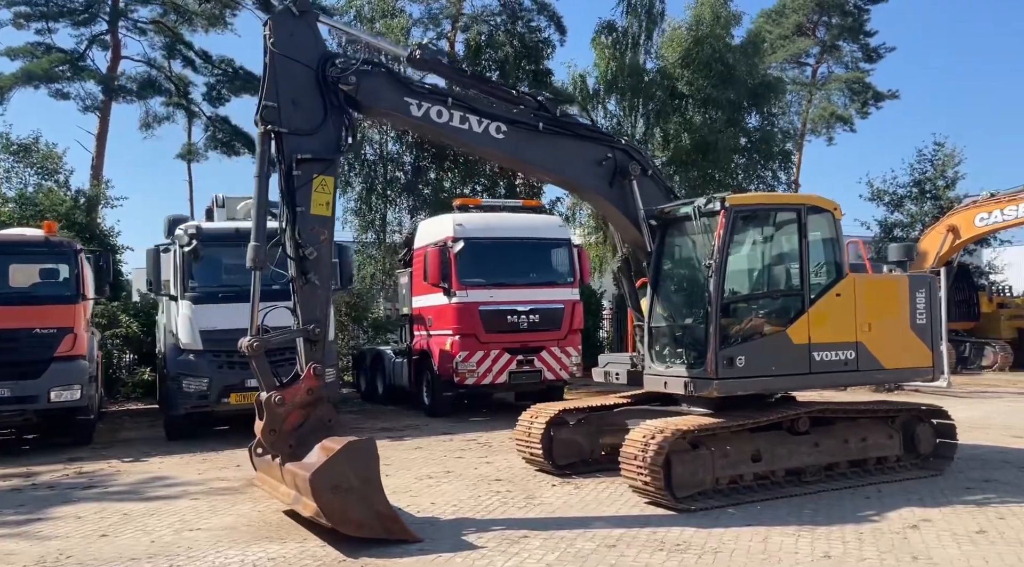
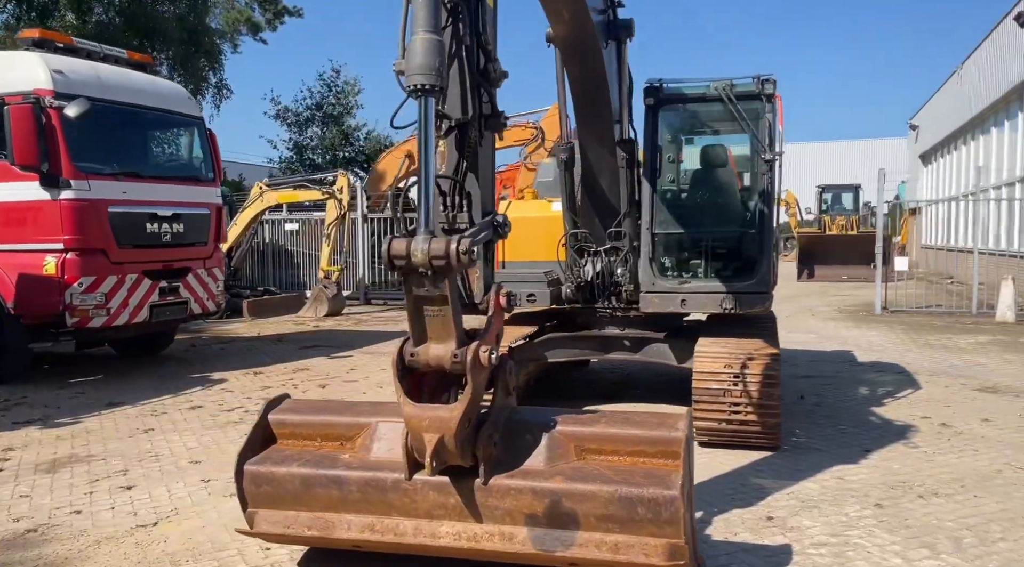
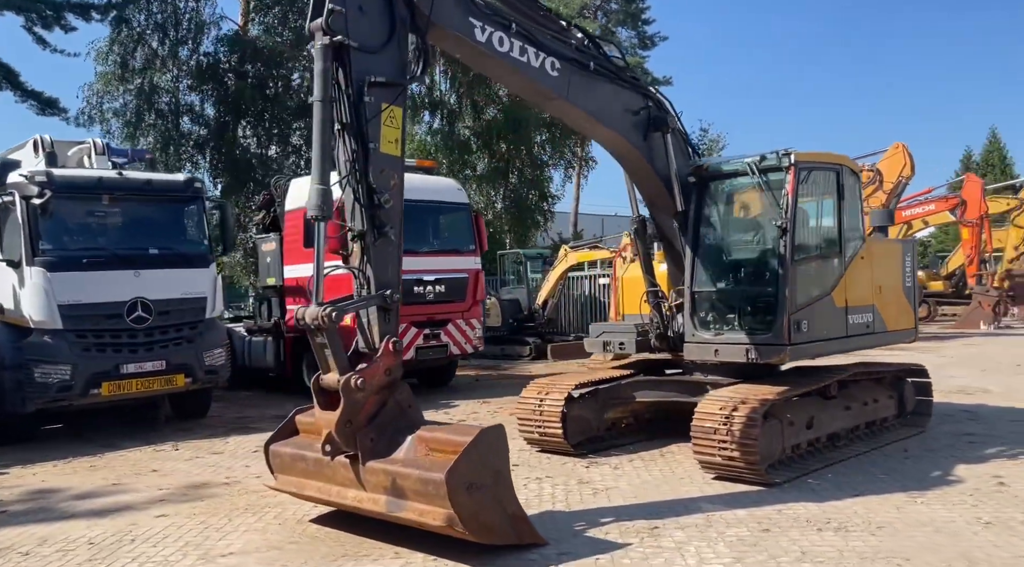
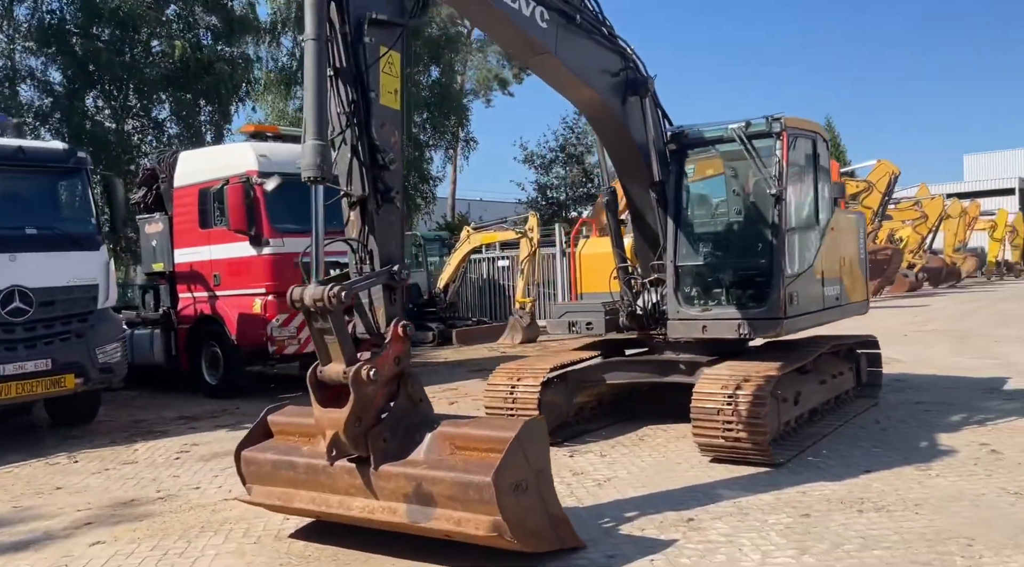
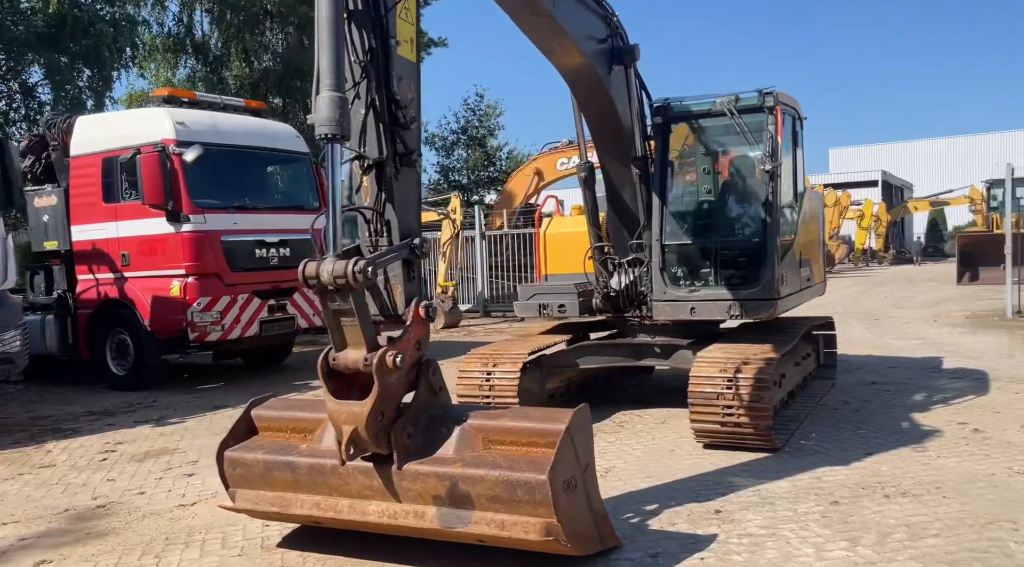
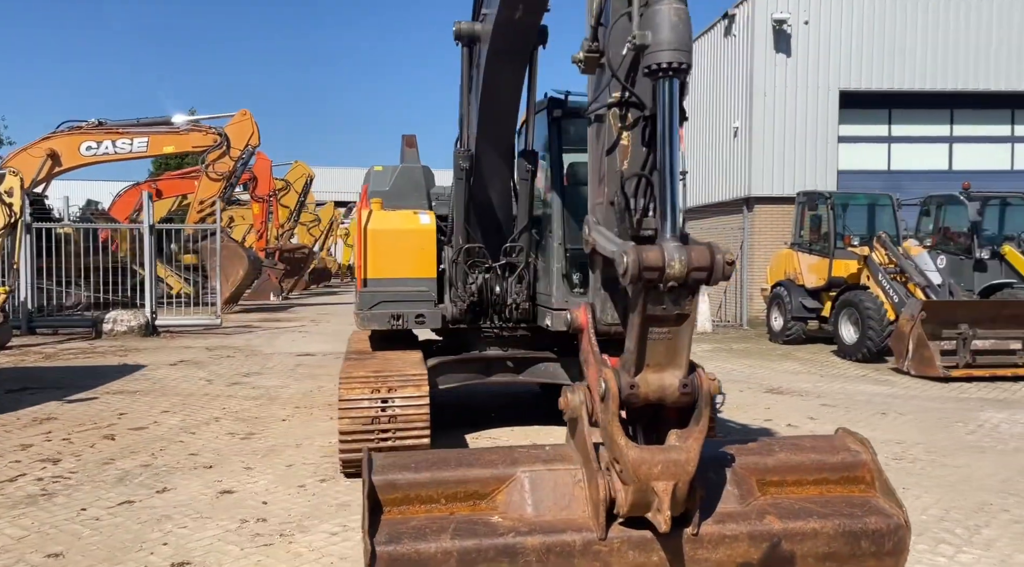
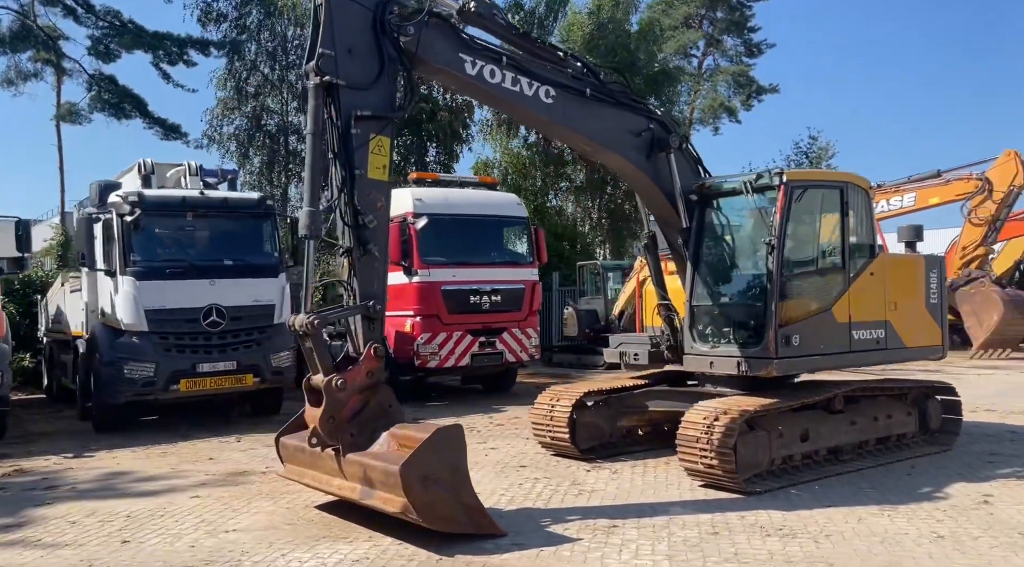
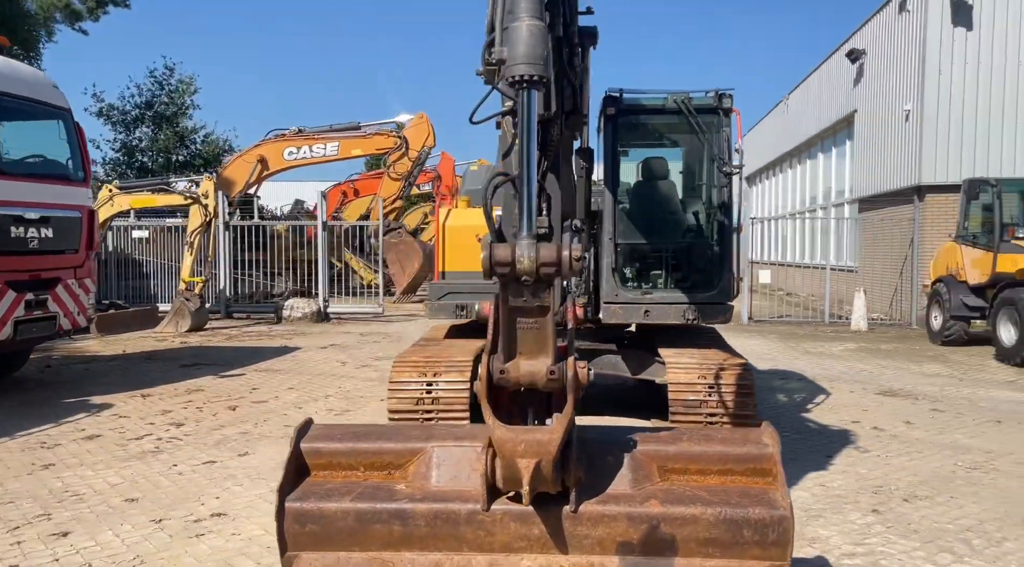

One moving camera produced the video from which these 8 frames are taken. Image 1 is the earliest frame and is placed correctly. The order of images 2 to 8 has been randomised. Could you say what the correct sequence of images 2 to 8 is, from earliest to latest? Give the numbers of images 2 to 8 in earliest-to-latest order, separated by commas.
7, 3, 4, 5, 2, 8, 6
